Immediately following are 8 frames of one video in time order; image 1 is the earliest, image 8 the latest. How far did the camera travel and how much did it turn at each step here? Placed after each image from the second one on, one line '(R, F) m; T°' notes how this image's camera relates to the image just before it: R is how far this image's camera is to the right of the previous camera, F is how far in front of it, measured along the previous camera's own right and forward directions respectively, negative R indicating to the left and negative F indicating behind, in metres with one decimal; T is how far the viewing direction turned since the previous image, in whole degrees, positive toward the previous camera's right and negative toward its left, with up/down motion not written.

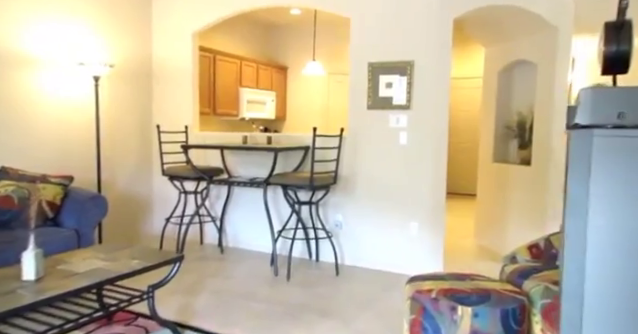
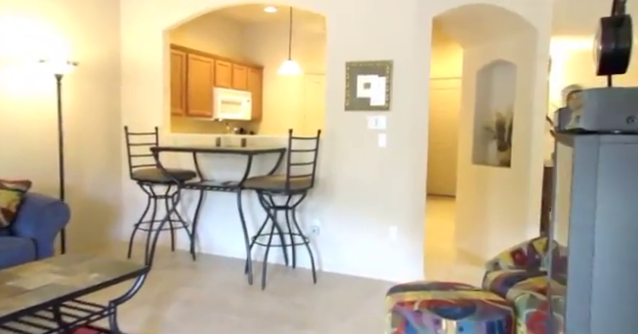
(0.0, +0.1) m; +3°
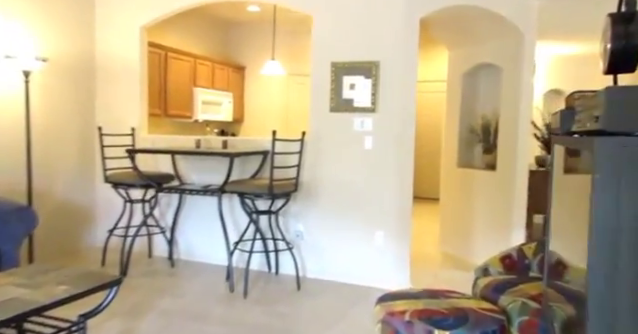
(0.0, +0.1) m; +2°
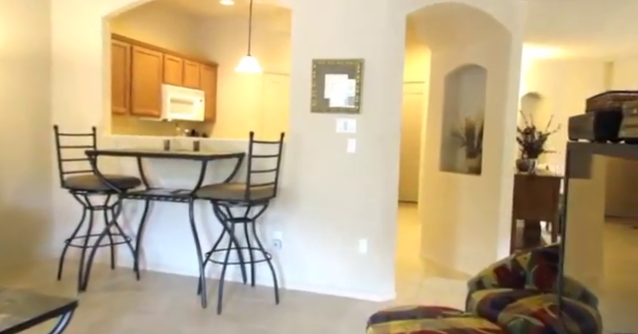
(-0.1, +0.3) m; +4°
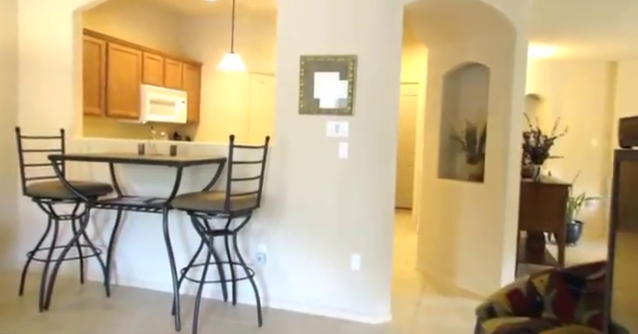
(0.0, +0.3) m; +1°
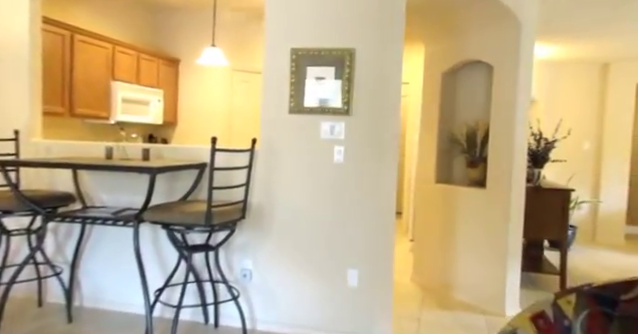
(-0.1, +0.4) m; +3°
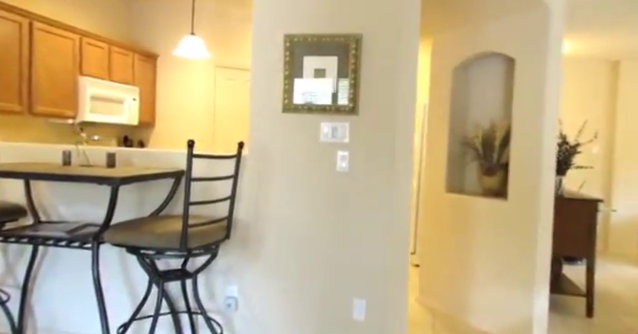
(-0.1, +0.5) m; +1°
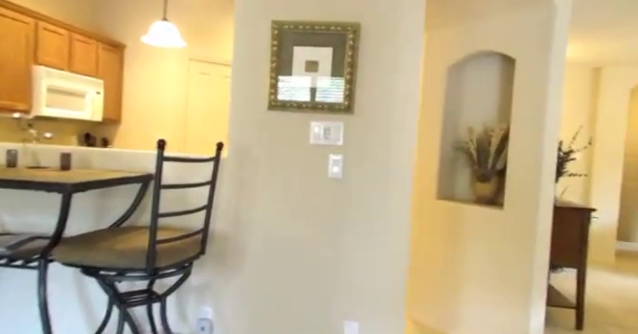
(-0.1, +0.3) m; +3°
